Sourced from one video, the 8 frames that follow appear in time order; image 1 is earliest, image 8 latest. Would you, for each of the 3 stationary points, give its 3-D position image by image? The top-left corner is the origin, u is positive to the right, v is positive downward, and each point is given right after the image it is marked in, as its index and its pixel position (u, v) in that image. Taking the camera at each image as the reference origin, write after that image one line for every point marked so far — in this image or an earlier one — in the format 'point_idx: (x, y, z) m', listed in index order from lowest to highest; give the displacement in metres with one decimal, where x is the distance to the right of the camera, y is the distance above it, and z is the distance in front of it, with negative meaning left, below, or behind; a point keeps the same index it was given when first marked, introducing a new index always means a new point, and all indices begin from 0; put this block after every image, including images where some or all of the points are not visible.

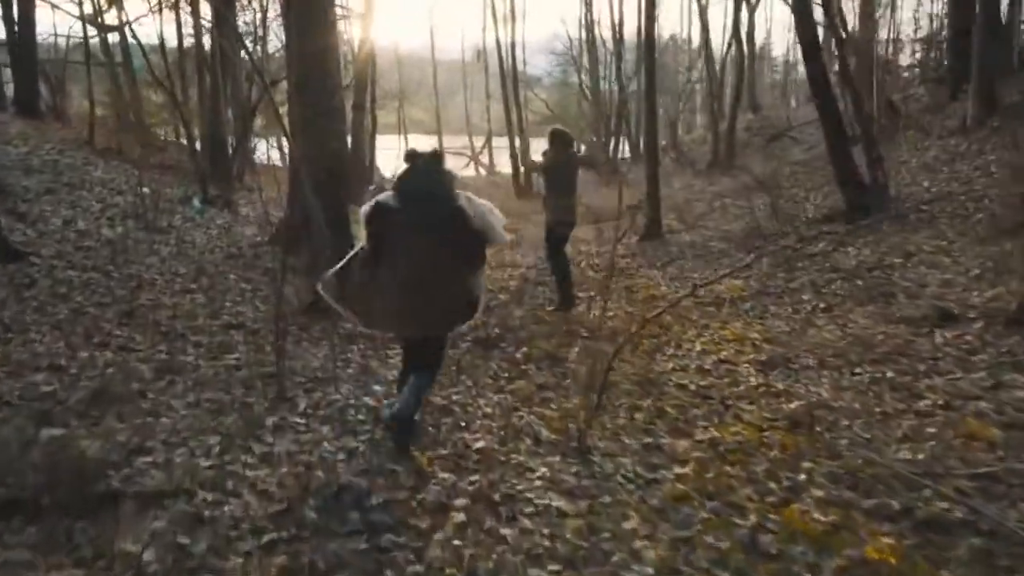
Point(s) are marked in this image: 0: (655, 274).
0: (+2.5, +0.2, +14.5) m
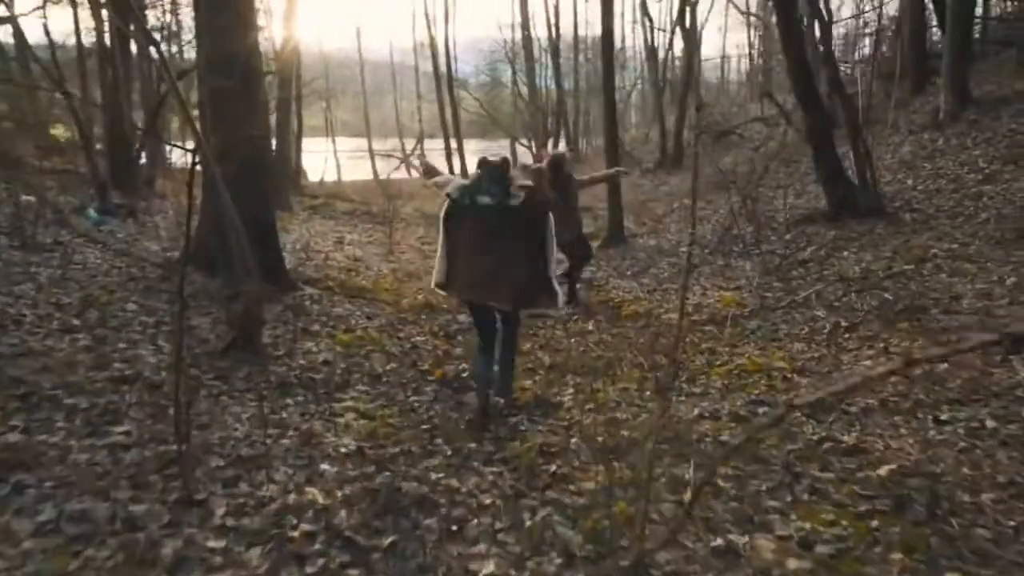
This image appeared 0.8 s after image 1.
0: (+1.8, 0.0, +12.9) m
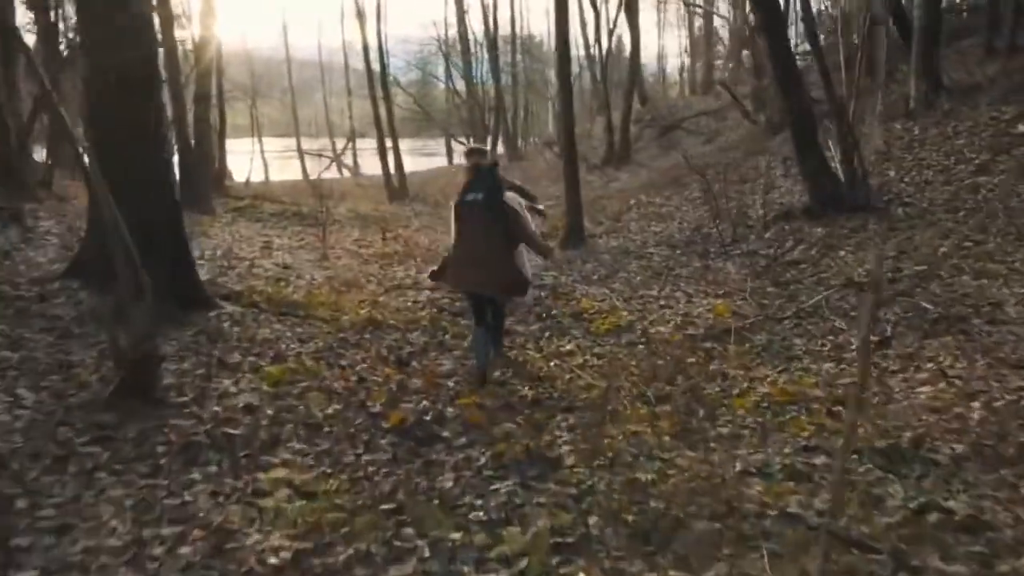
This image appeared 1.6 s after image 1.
0: (+1.2, -0.1, +11.4) m
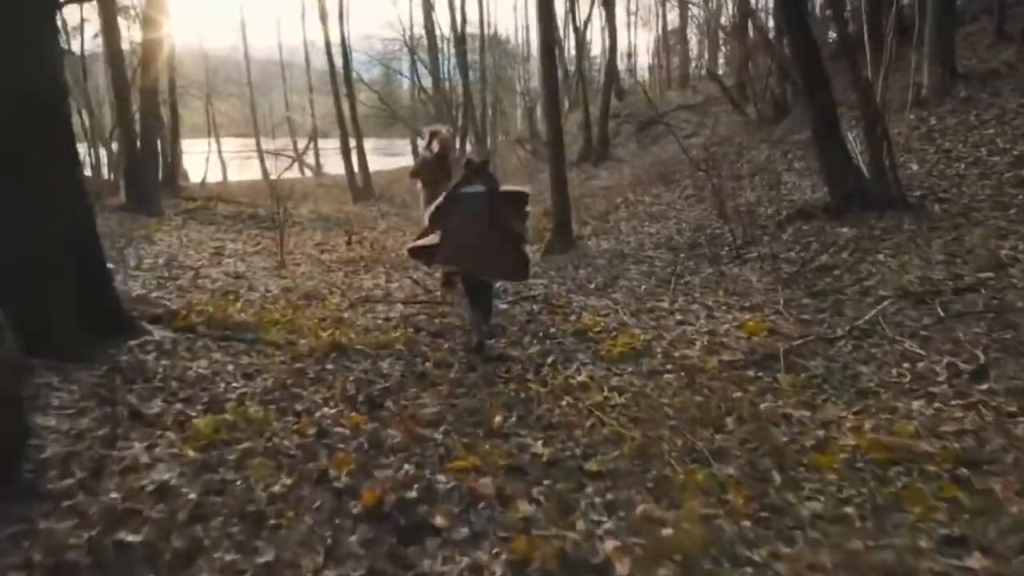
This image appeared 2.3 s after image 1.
0: (+1.1, -0.2, +9.8) m
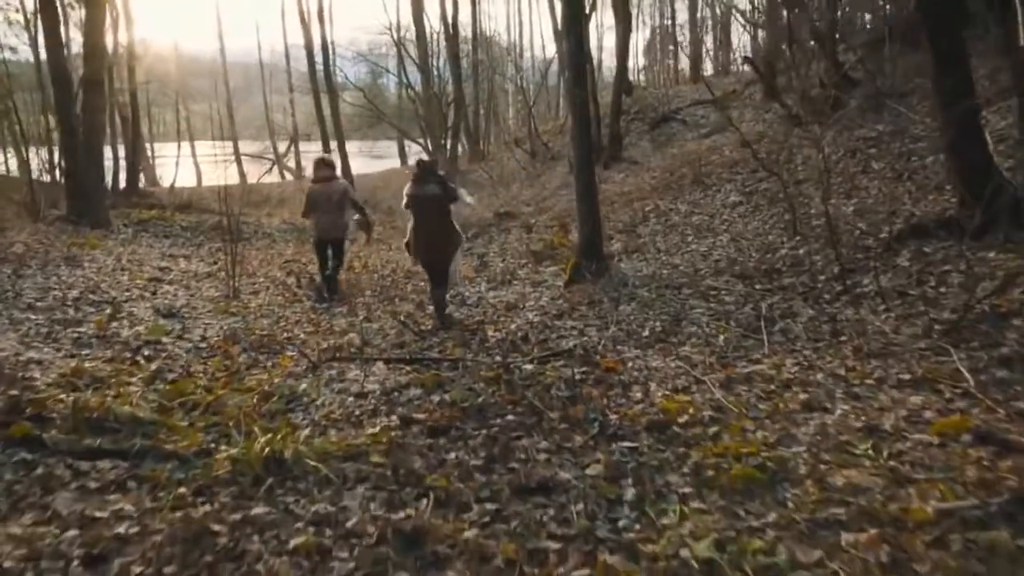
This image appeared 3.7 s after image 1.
0: (+1.3, -0.6, +6.9) m
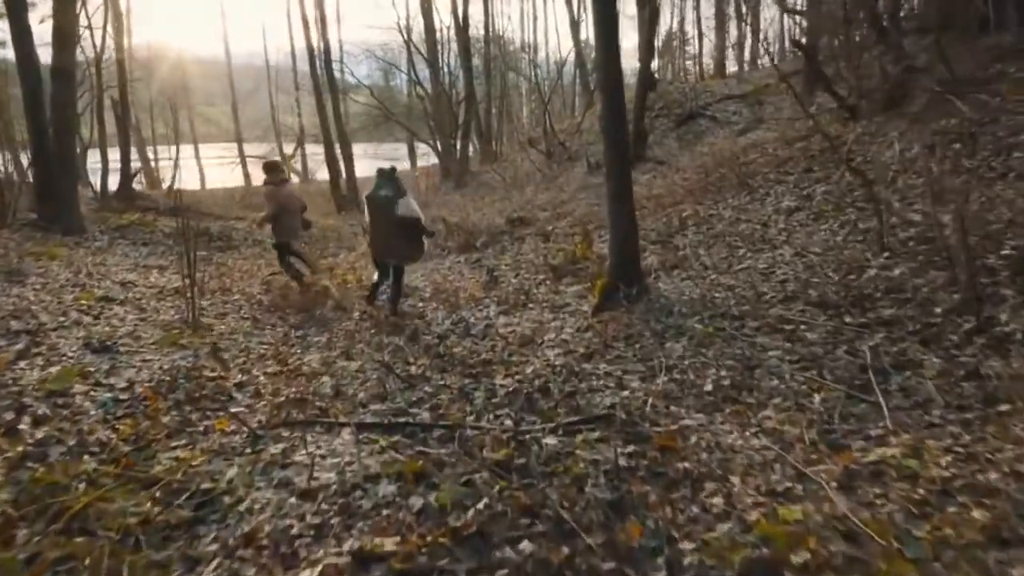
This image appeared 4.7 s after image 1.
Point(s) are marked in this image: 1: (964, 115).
0: (+1.4, -0.9, +4.8) m
1: (+6.3, +2.4, +11.8) m
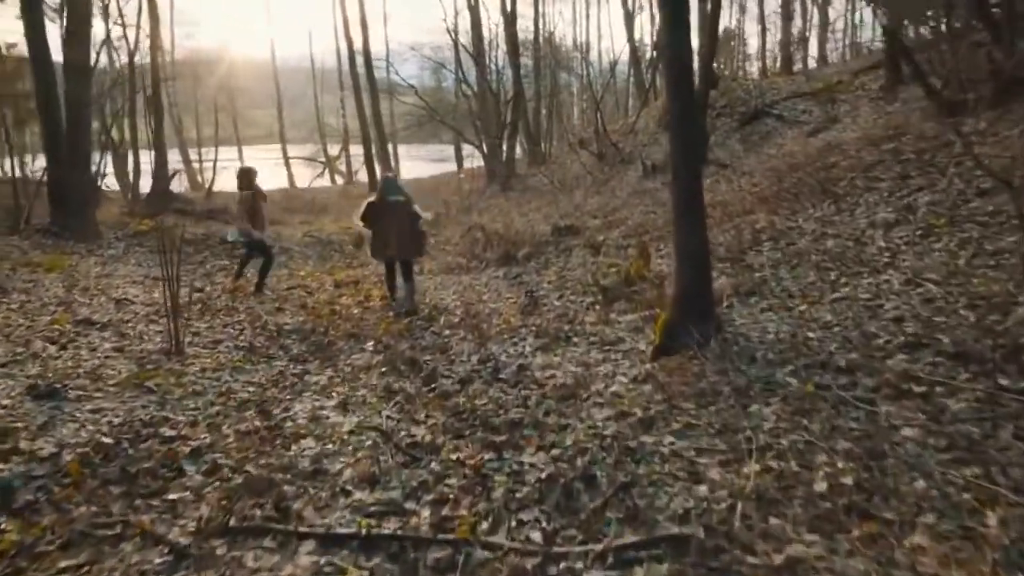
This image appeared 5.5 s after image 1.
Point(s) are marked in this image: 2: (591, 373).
0: (+1.5, -1.2, +3.1) m
1: (+6.8, +2.0, +9.8) m
2: (+0.6, -0.7, +6.5) m
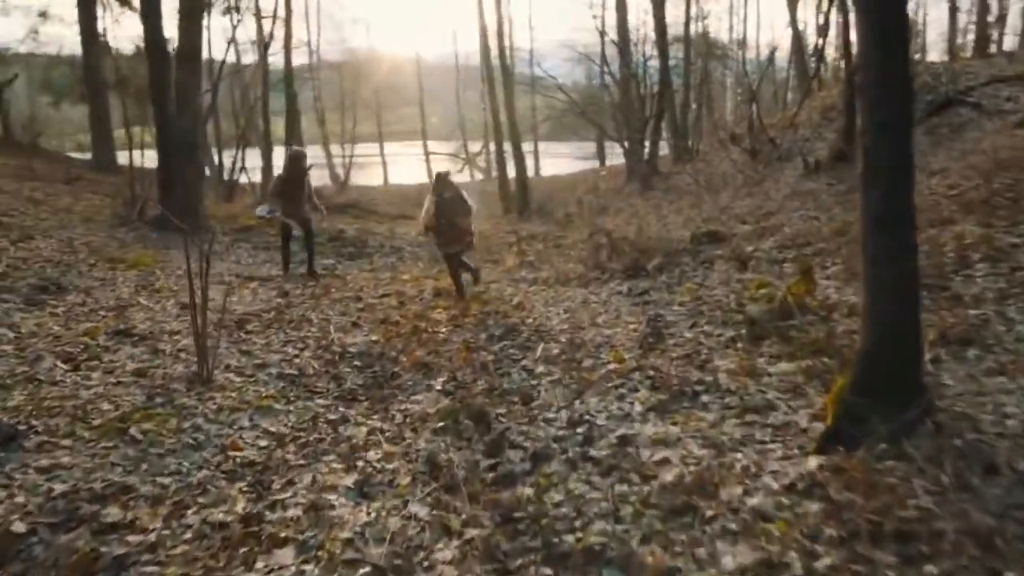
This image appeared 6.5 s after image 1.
0: (+1.3, -1.5, +0.8) m
1: (+7.9, +1.6, +6.5) m
2: (+1.1, -0.9, +4.4) m
